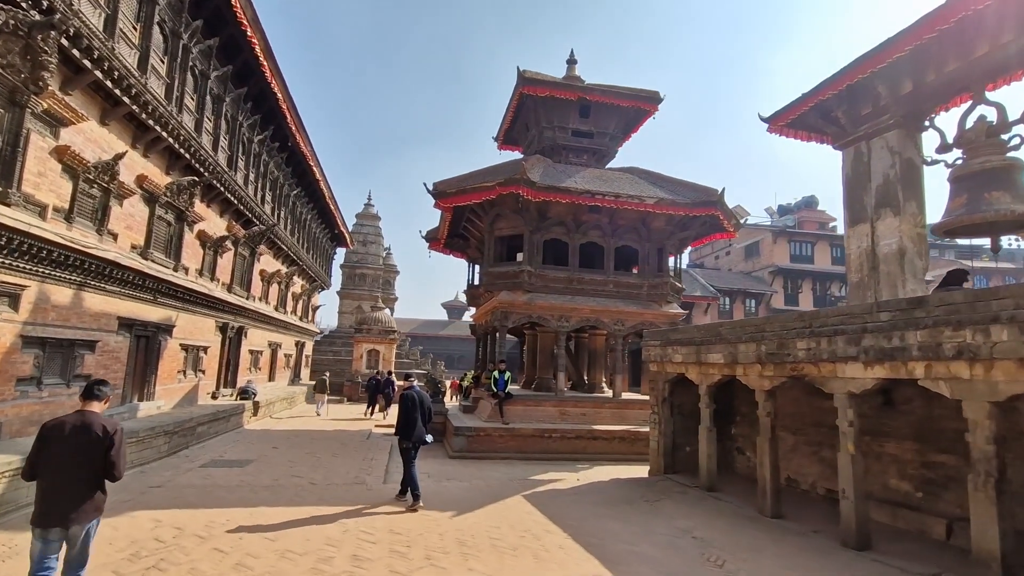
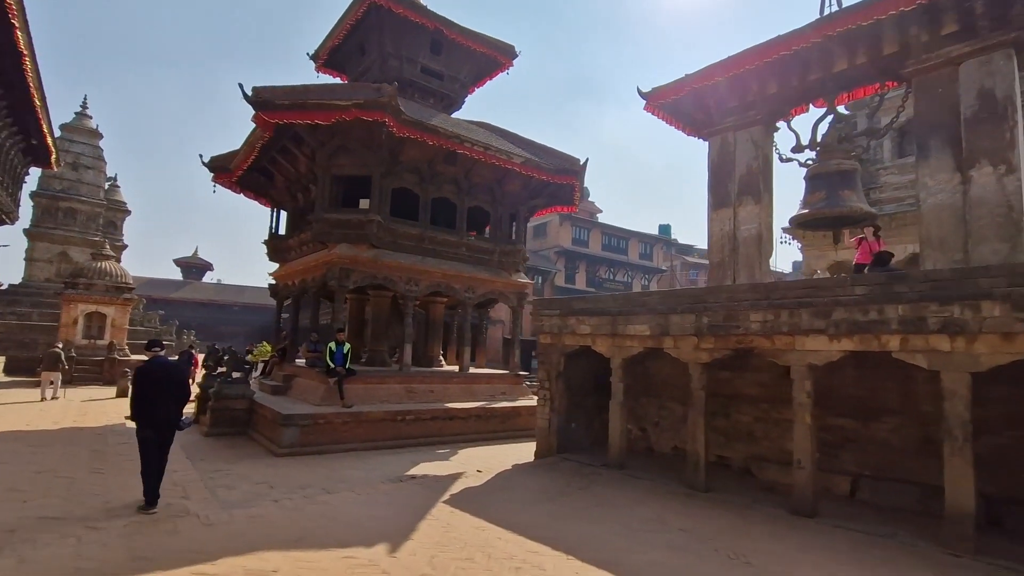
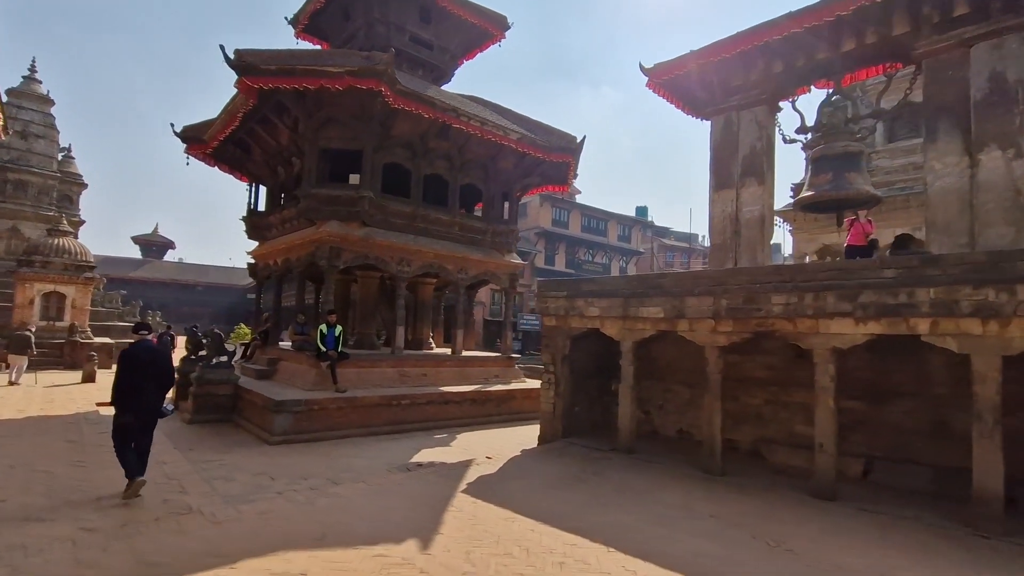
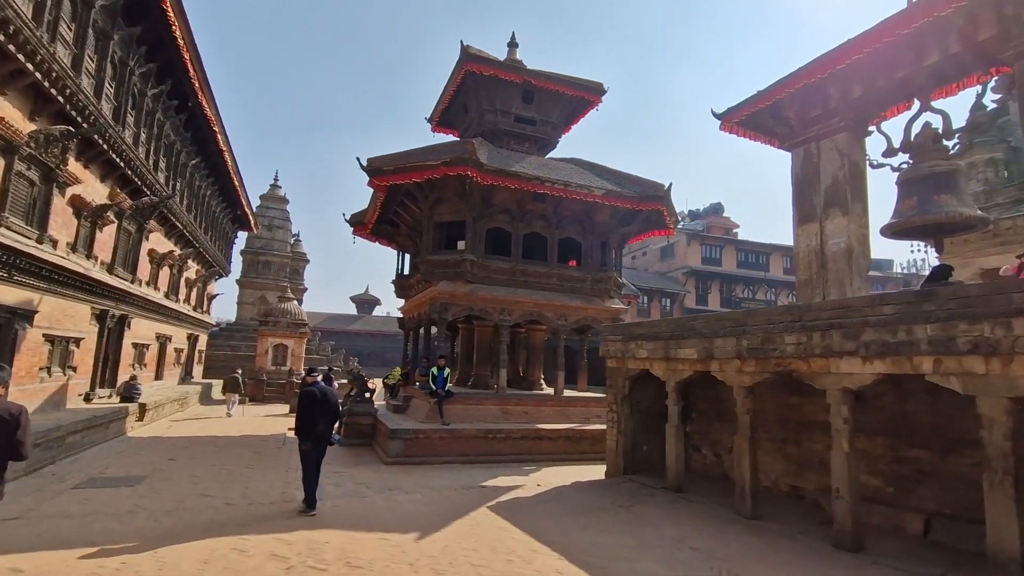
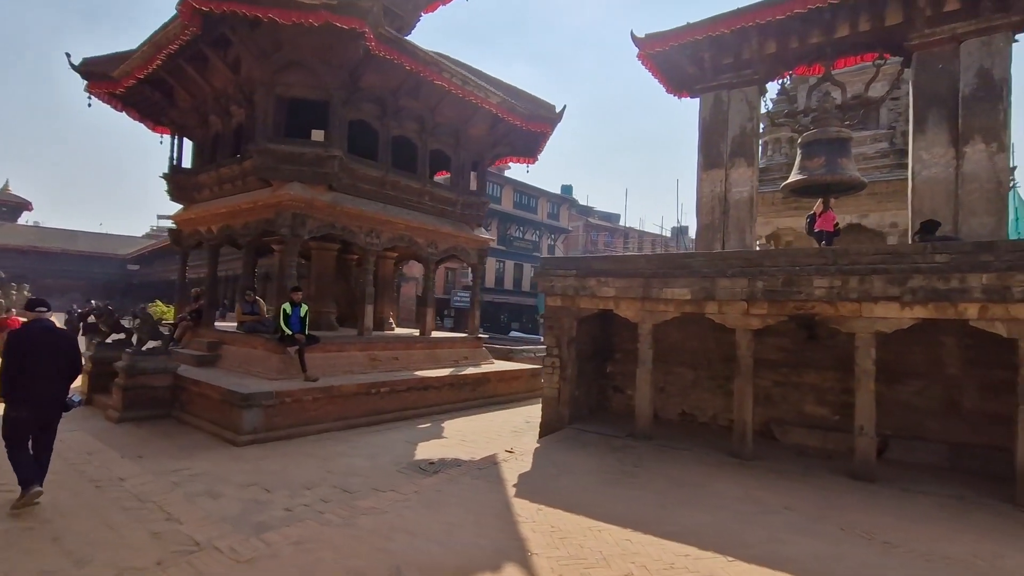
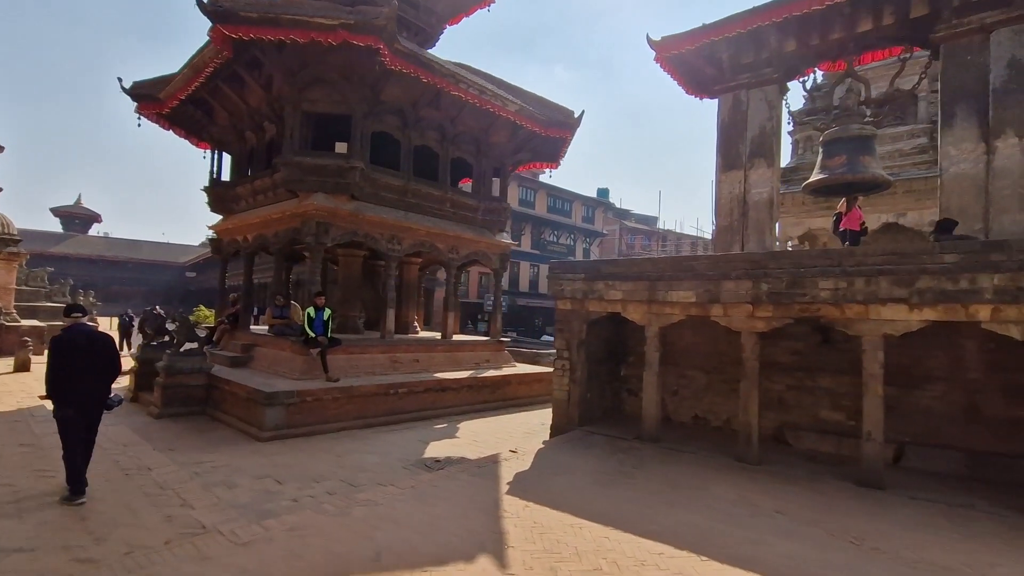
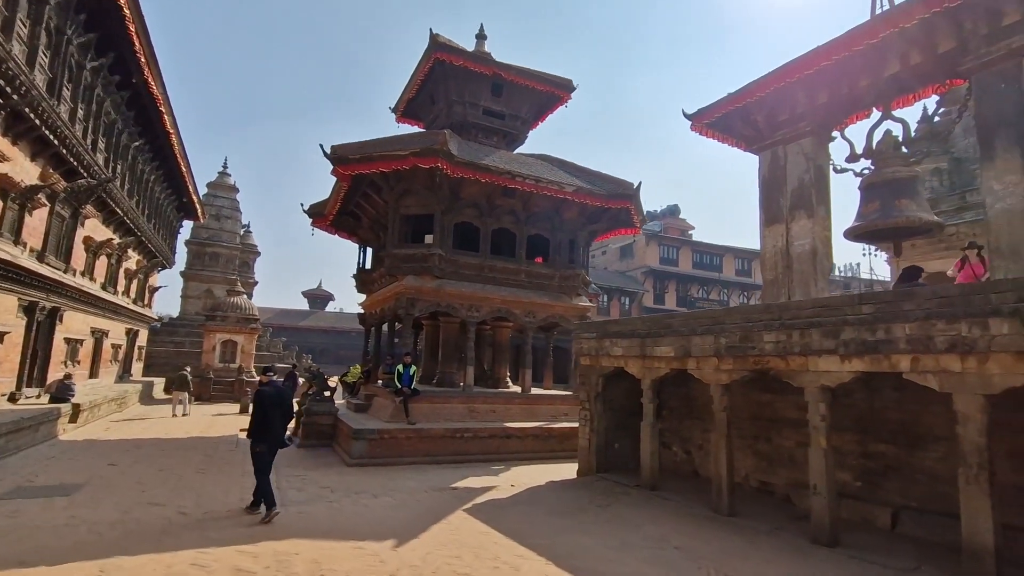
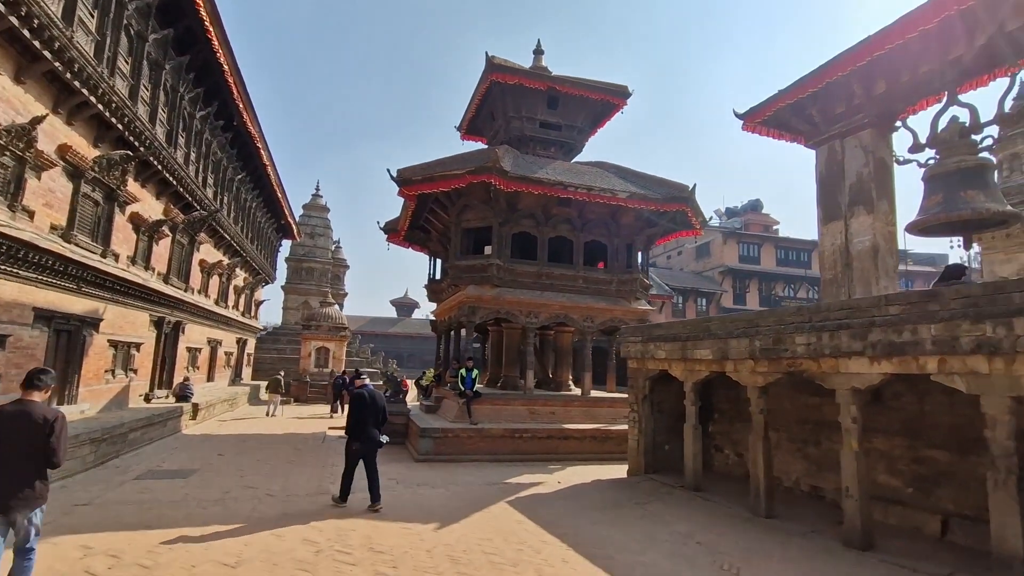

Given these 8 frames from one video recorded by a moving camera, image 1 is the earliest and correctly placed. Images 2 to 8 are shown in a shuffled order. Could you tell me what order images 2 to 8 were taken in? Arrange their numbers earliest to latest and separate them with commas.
8, 4, 7, 2, 3, 6, 5
